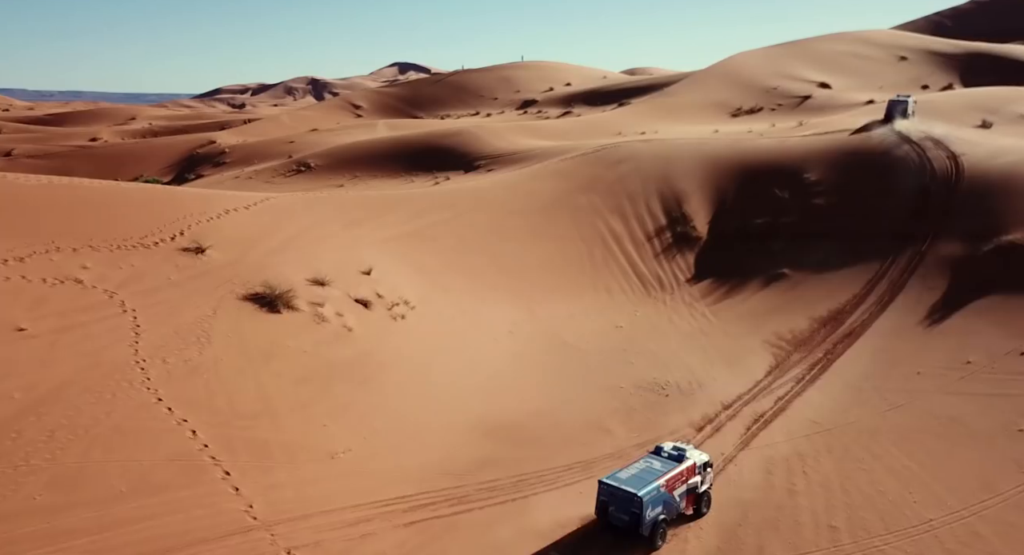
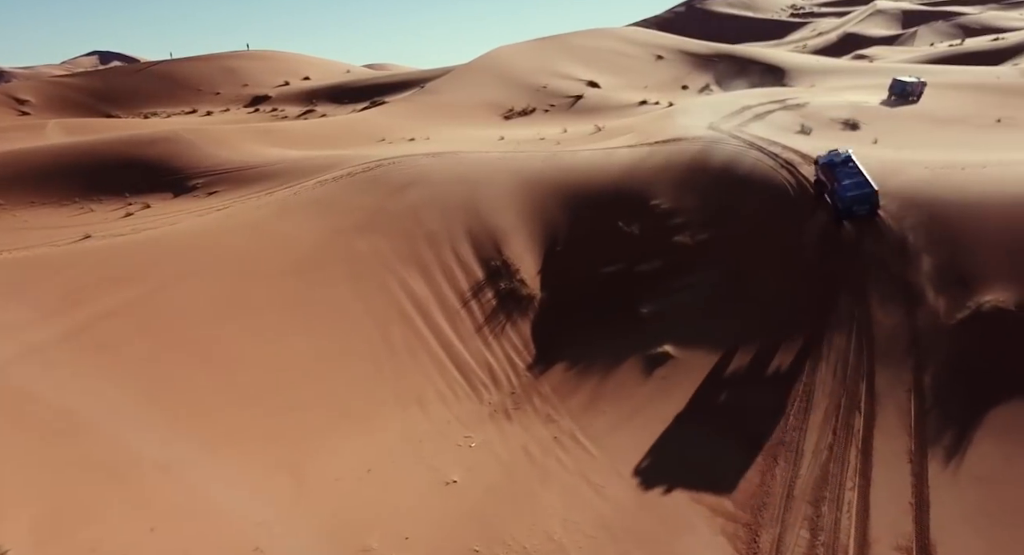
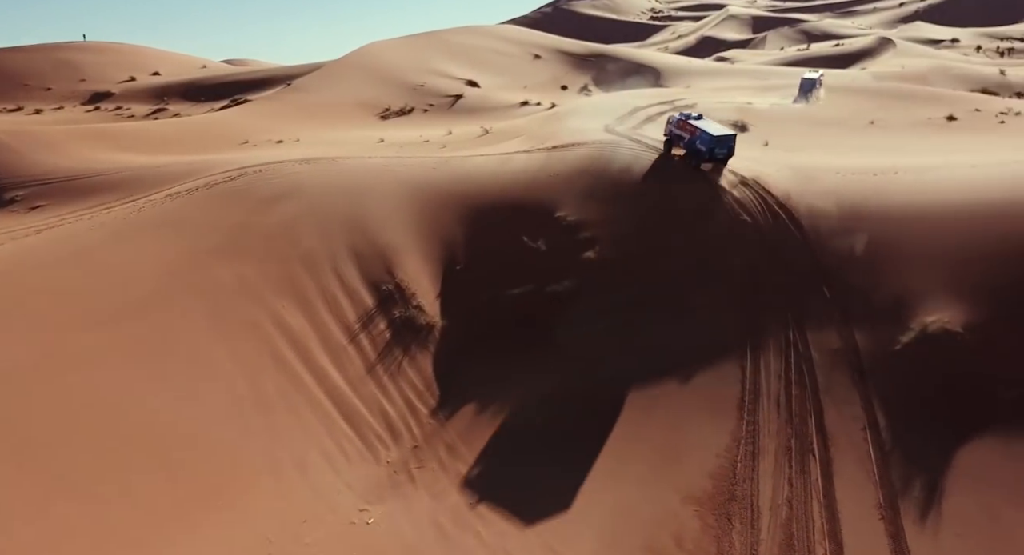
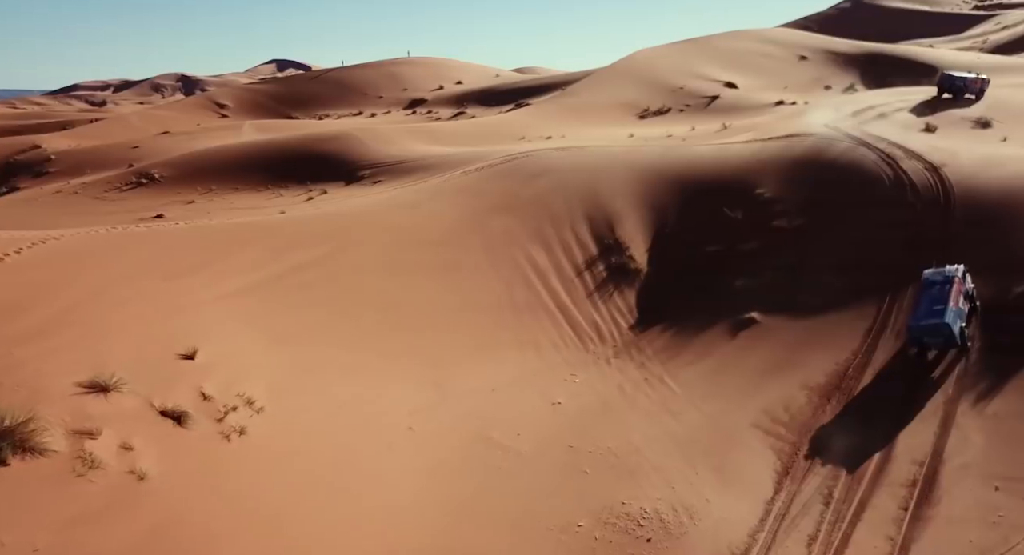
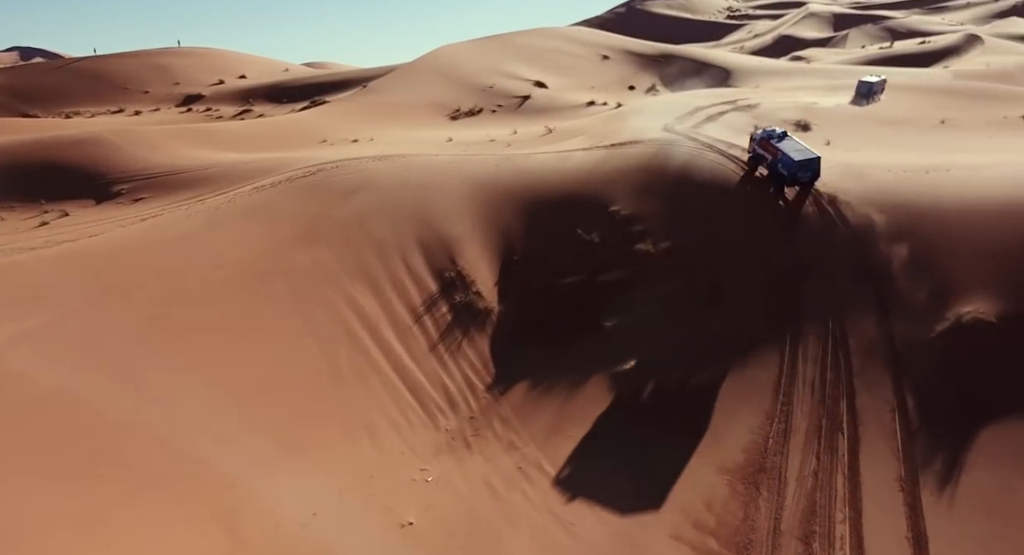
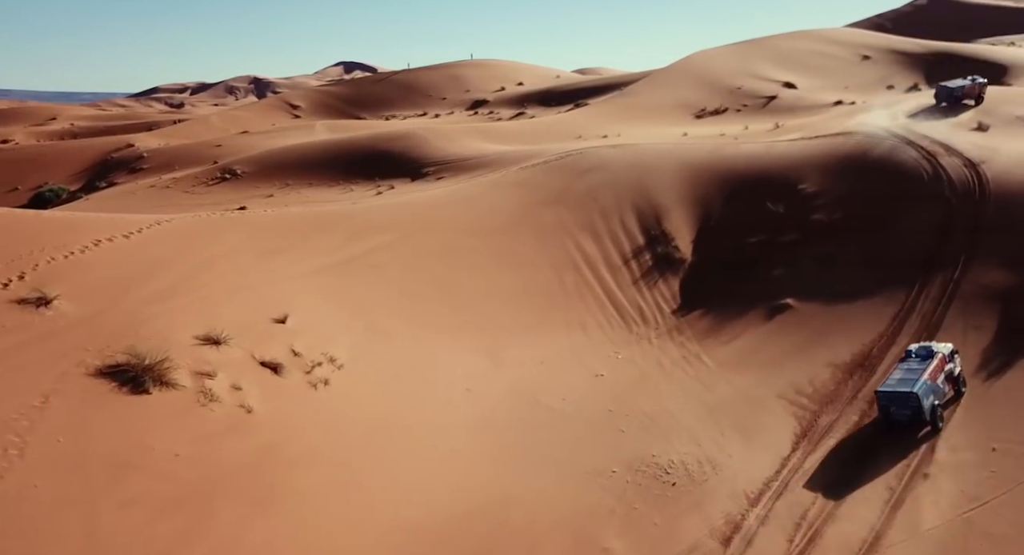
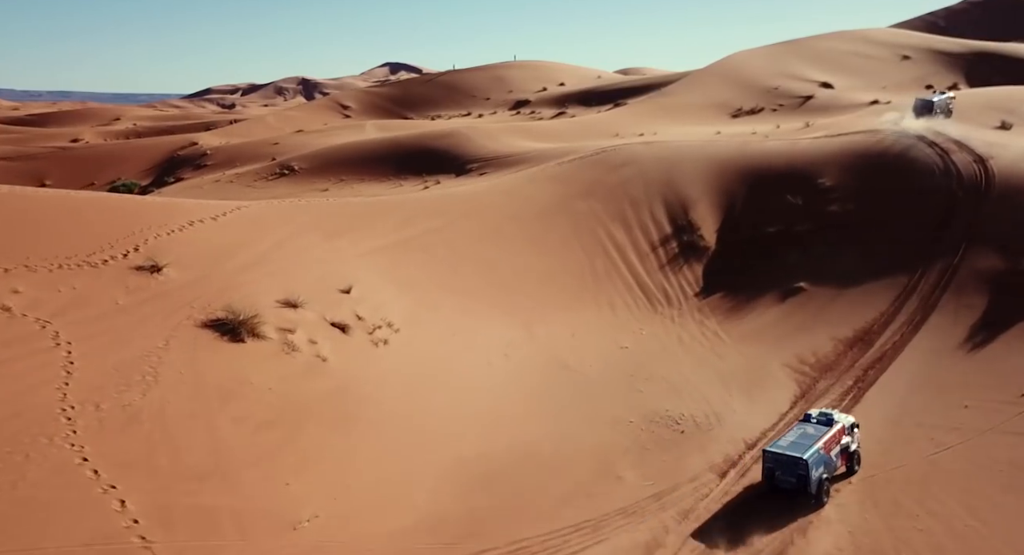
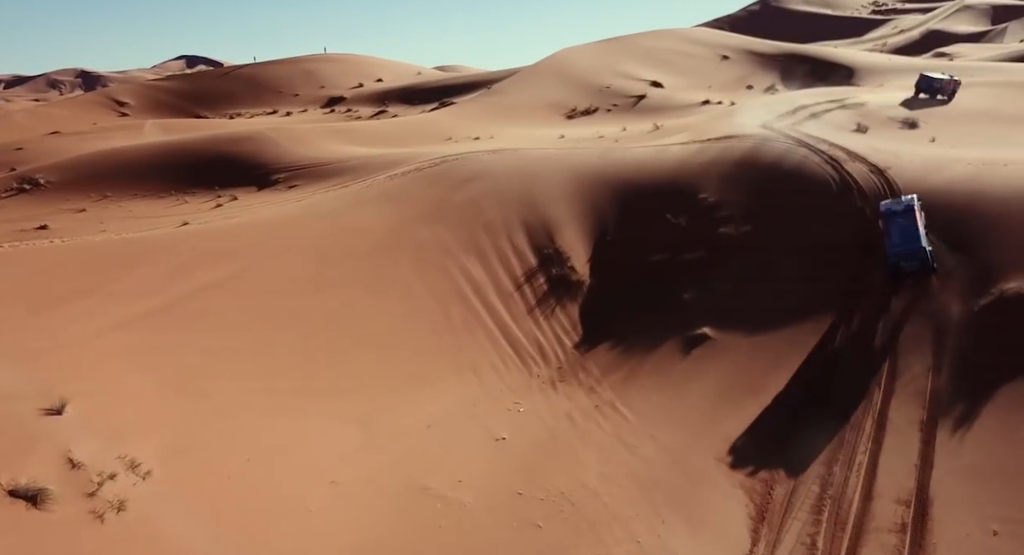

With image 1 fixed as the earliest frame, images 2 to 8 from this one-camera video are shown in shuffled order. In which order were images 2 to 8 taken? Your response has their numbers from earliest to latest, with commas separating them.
7, 6, 4, 8, 2, 5, 3
